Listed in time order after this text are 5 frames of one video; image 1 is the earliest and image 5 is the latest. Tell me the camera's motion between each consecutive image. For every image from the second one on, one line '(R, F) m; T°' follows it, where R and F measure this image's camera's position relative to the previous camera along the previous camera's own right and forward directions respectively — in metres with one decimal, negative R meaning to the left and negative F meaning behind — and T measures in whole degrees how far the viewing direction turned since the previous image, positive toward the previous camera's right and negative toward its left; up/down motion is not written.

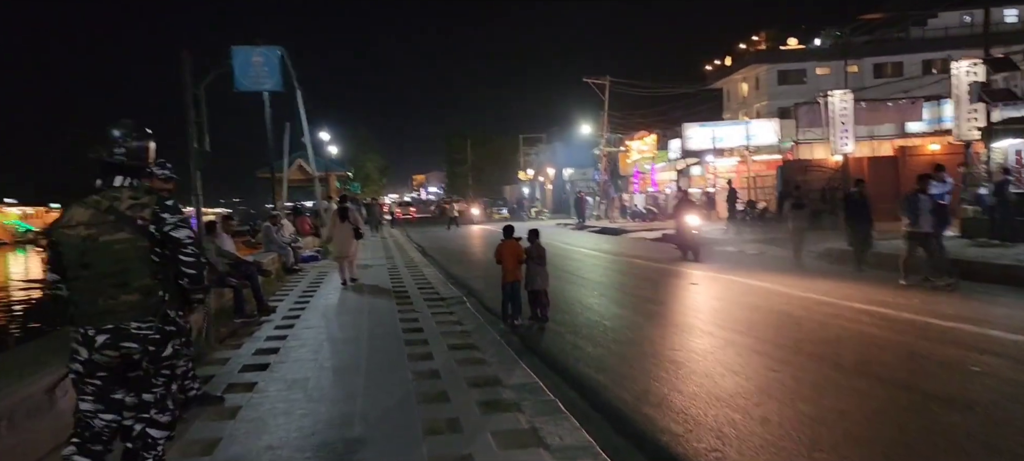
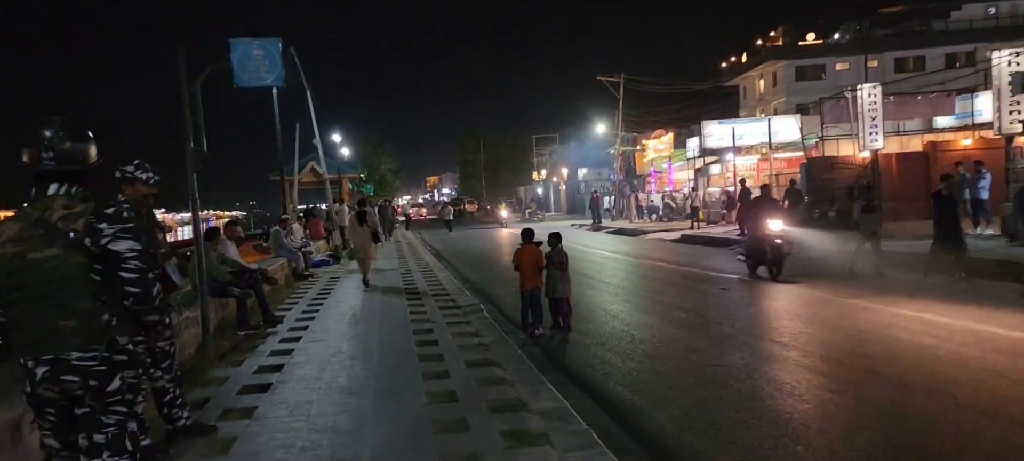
(-0.1, +0.7) m; -1°
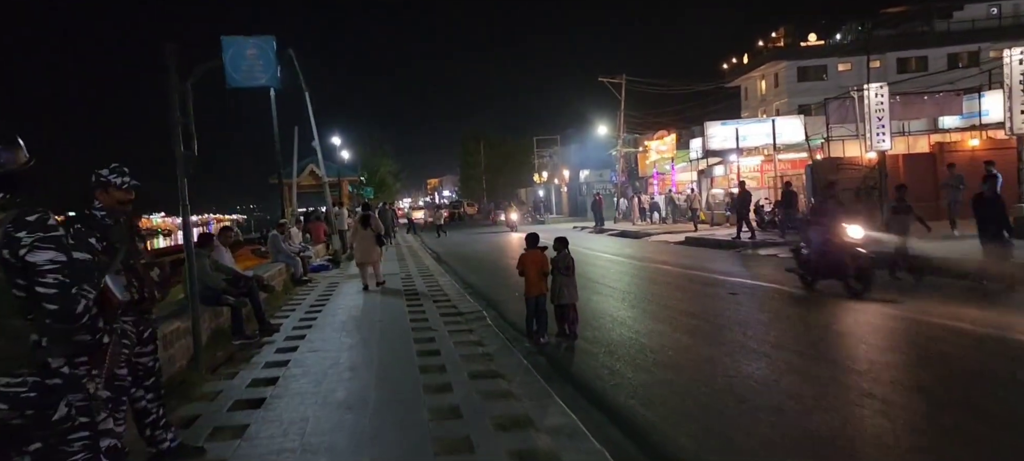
(0.0, +0.3) m; 0°
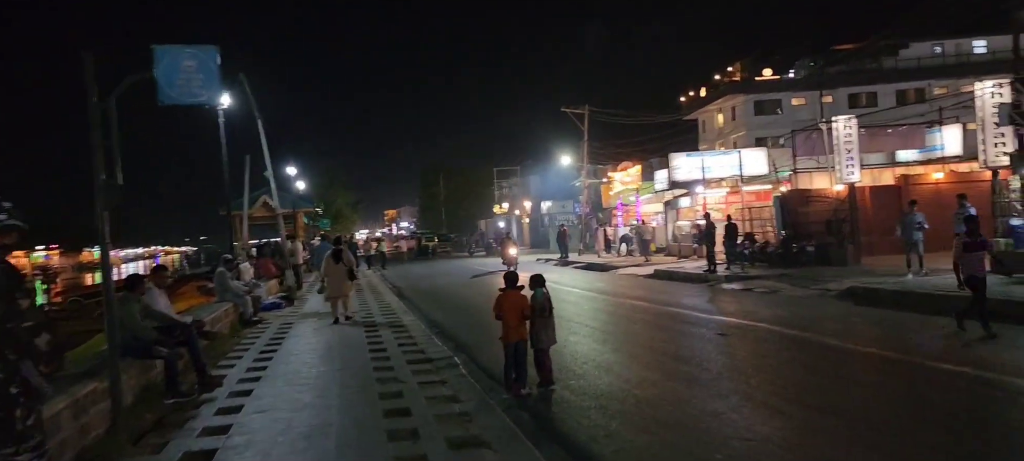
(-0.2, +0.9) m; +3°
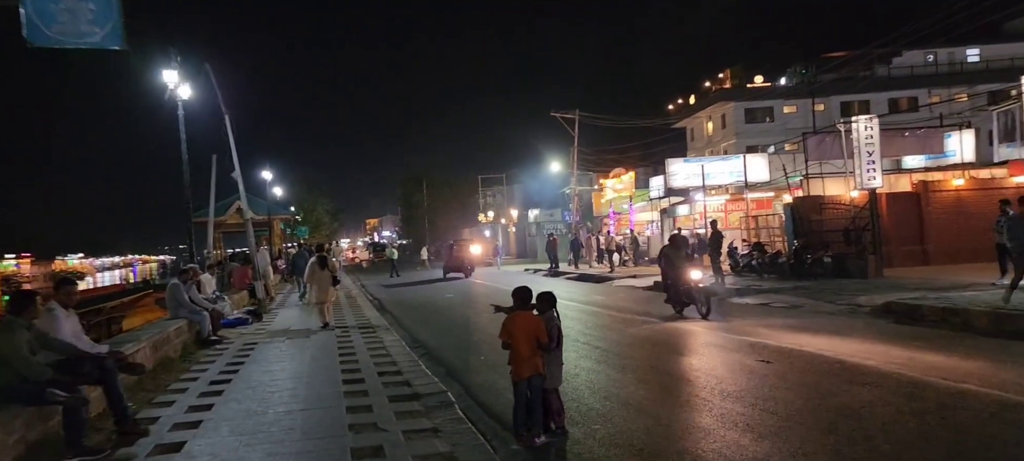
(-0.3, +1.8) m; +1°
